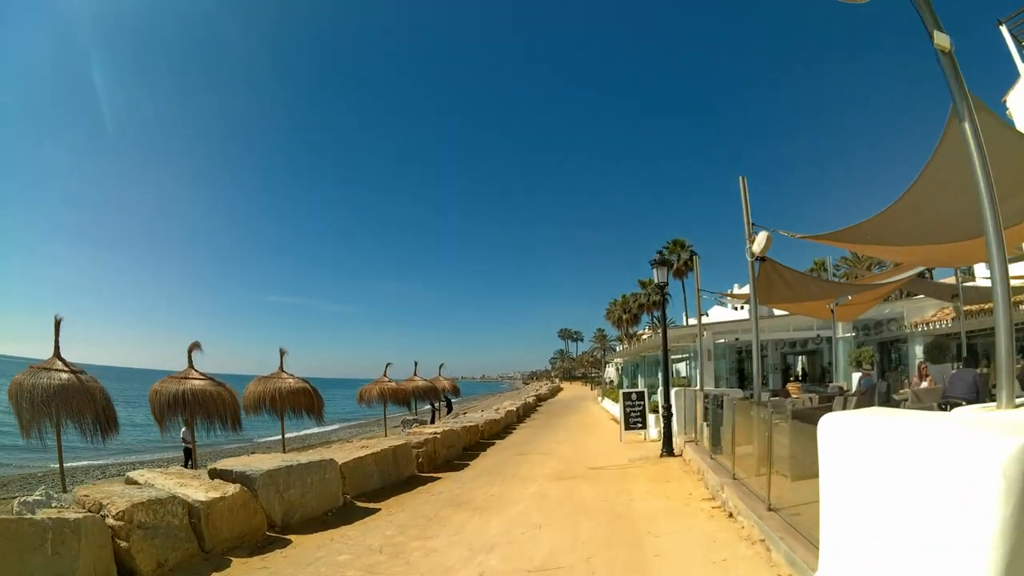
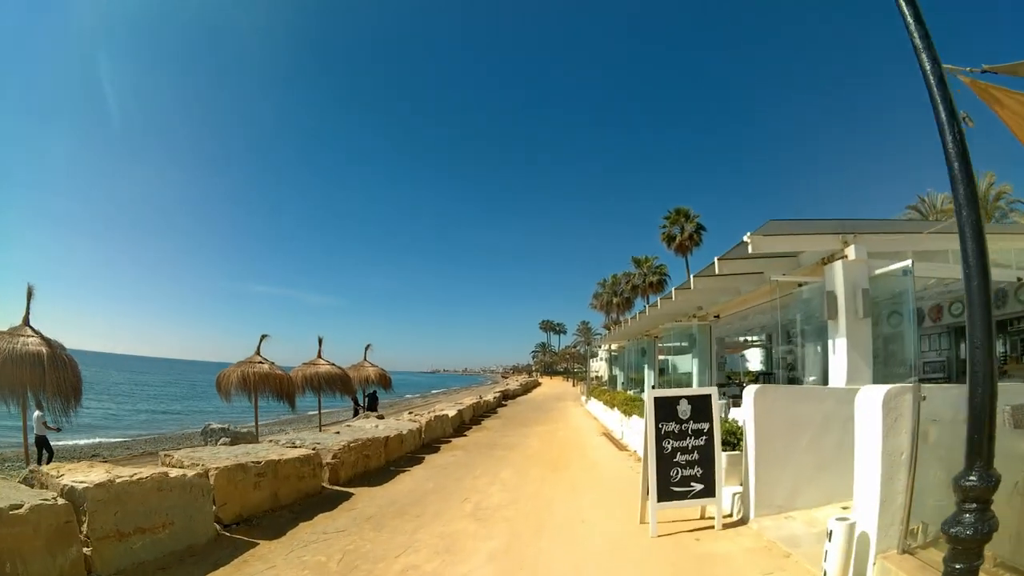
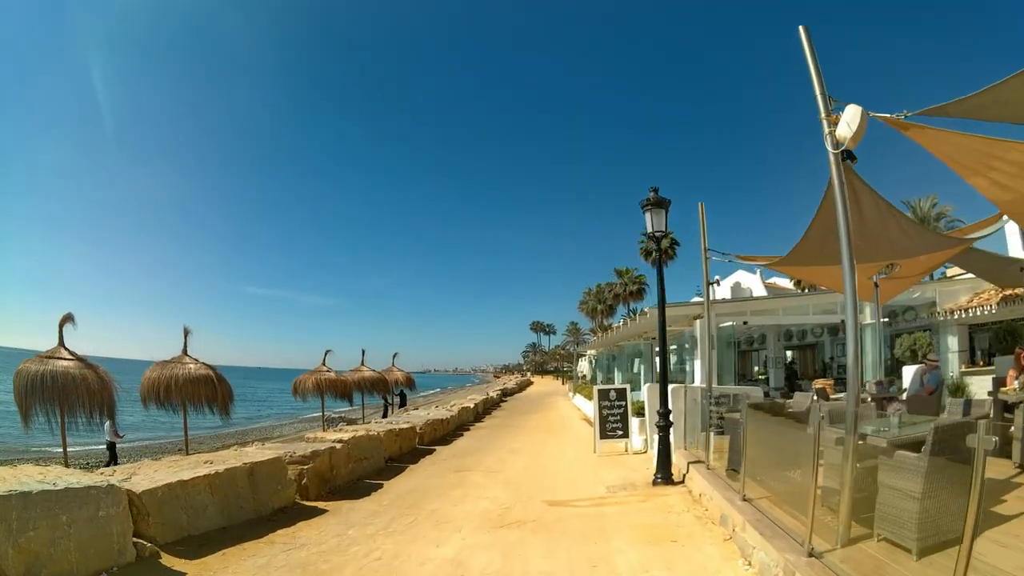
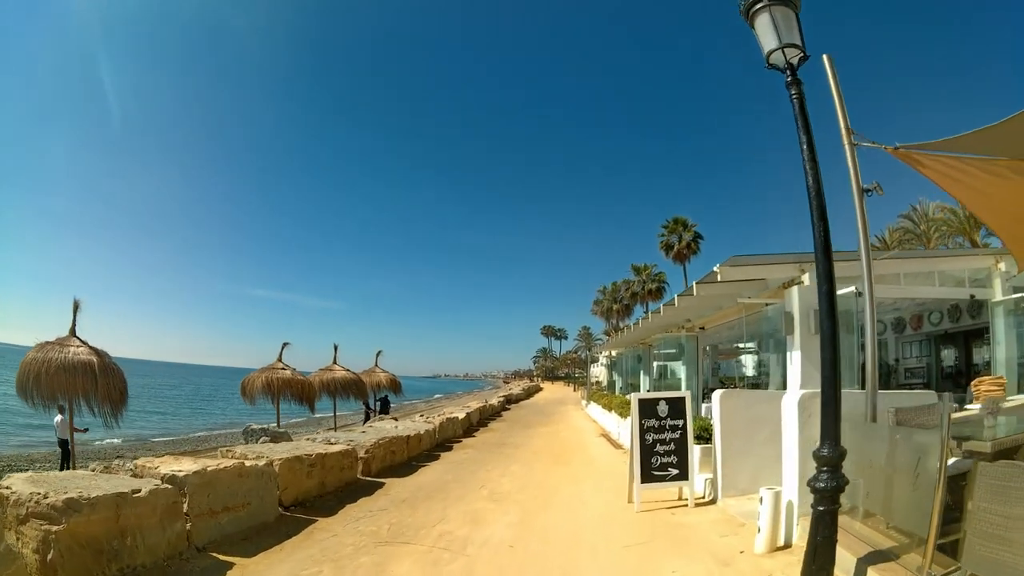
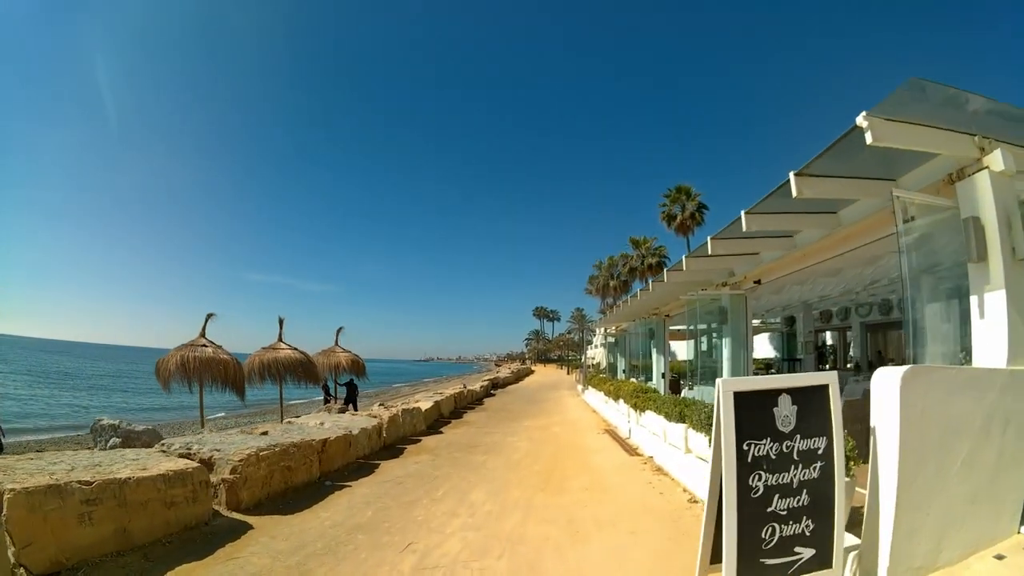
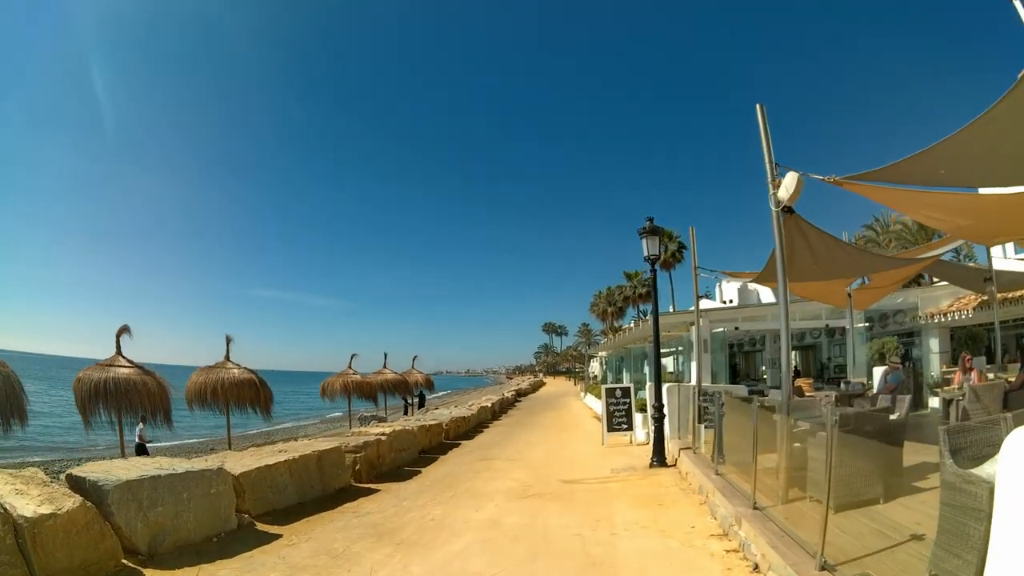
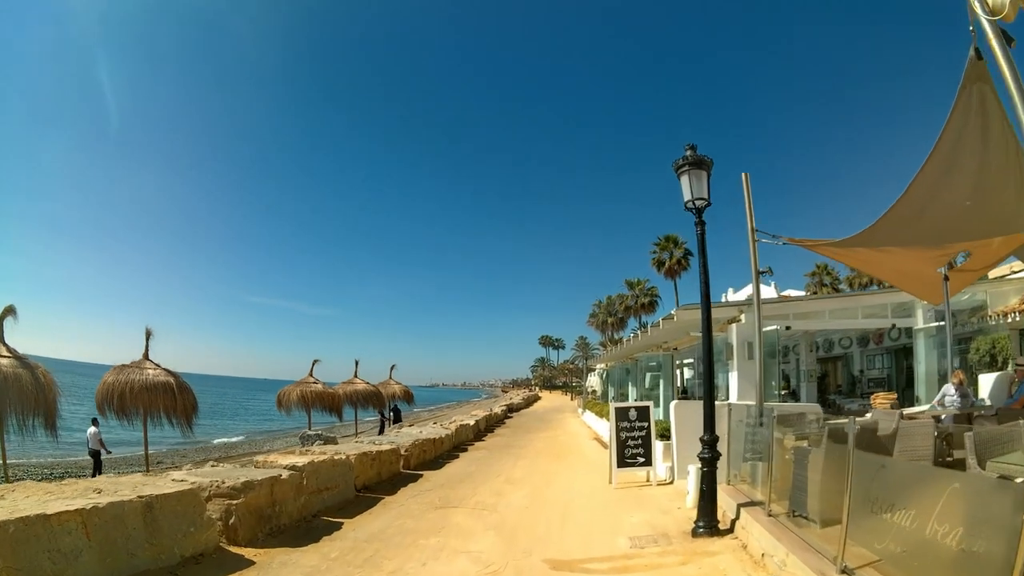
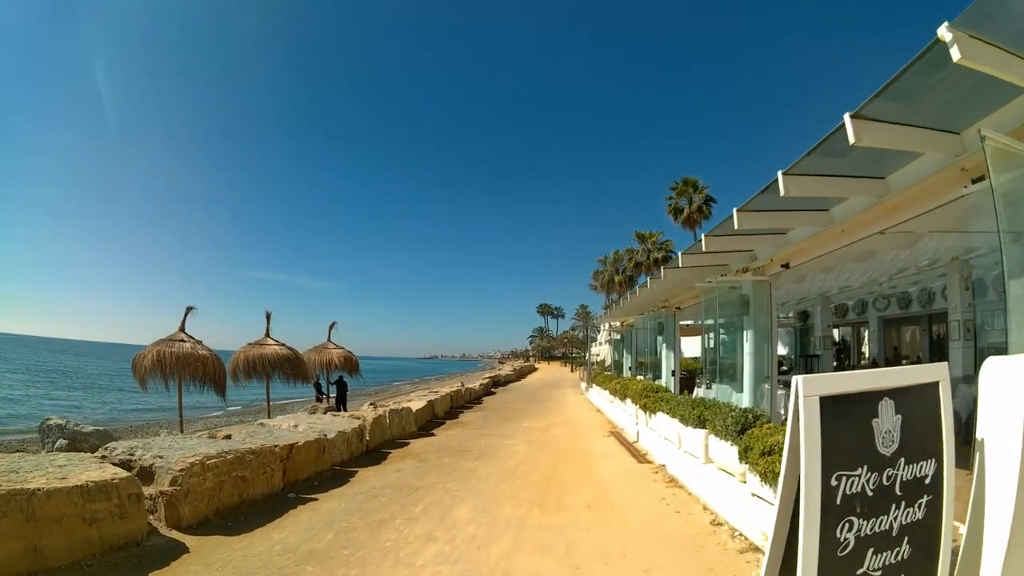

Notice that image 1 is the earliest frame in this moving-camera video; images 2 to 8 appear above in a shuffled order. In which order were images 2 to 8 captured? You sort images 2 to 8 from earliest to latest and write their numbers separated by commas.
6, 3, 7, 4, 2, 5, 8
